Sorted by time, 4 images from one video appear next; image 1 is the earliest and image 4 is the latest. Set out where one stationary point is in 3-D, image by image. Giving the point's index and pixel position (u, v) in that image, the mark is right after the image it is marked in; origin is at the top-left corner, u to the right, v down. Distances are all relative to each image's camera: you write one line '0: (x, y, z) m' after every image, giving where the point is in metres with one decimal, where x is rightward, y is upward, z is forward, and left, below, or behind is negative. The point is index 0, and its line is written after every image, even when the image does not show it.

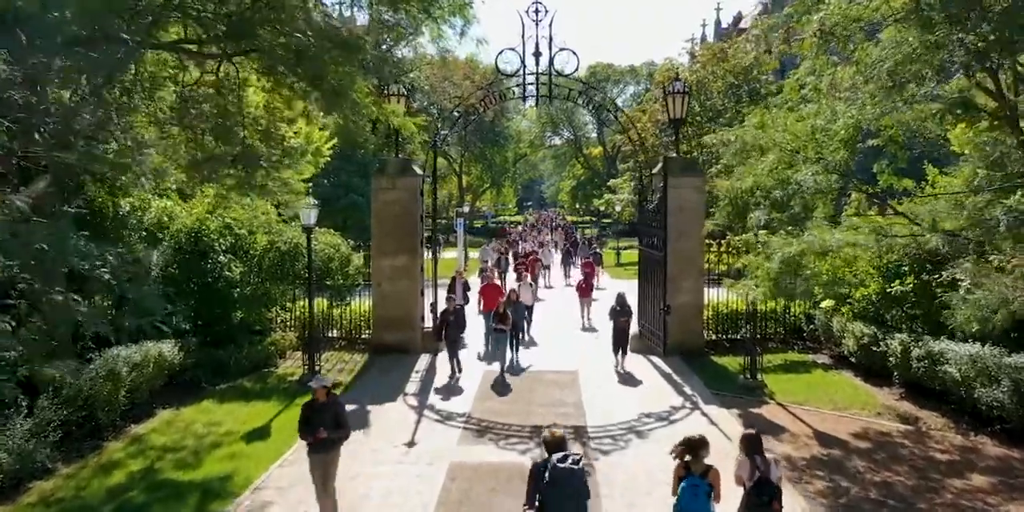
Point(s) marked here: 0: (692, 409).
0: (+1.4, -1.2, +11.9) m
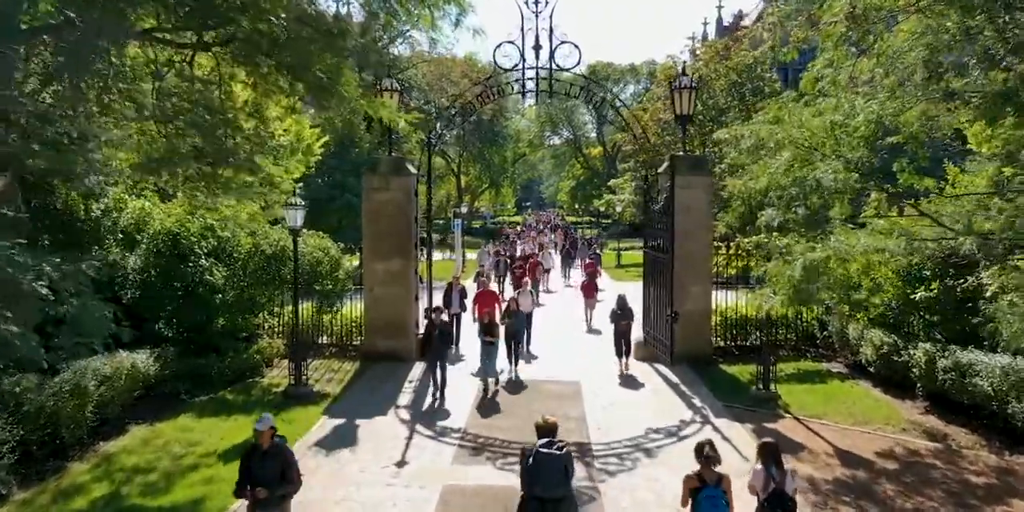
0: (+1.4, -1.2, +11.1) m
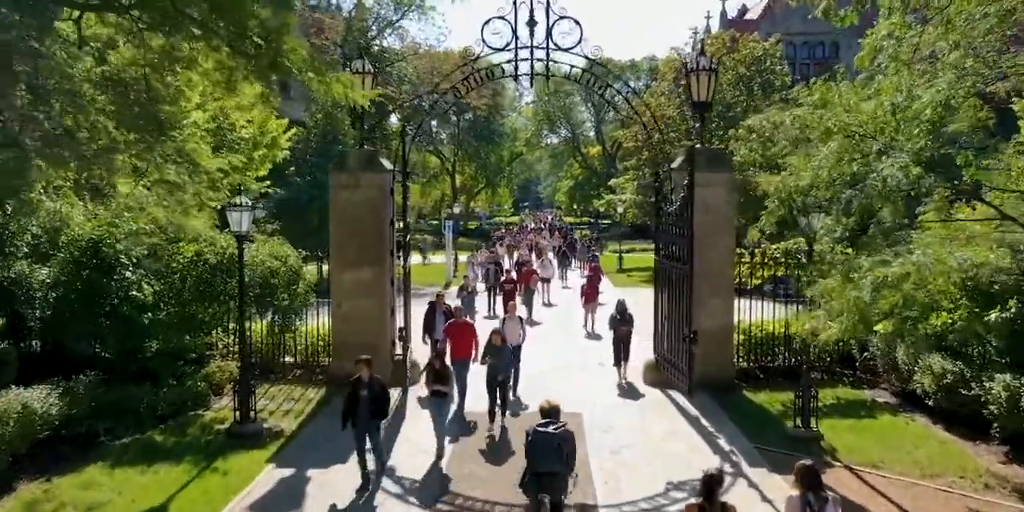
0: (+1.3, -1.3, +9.1) m
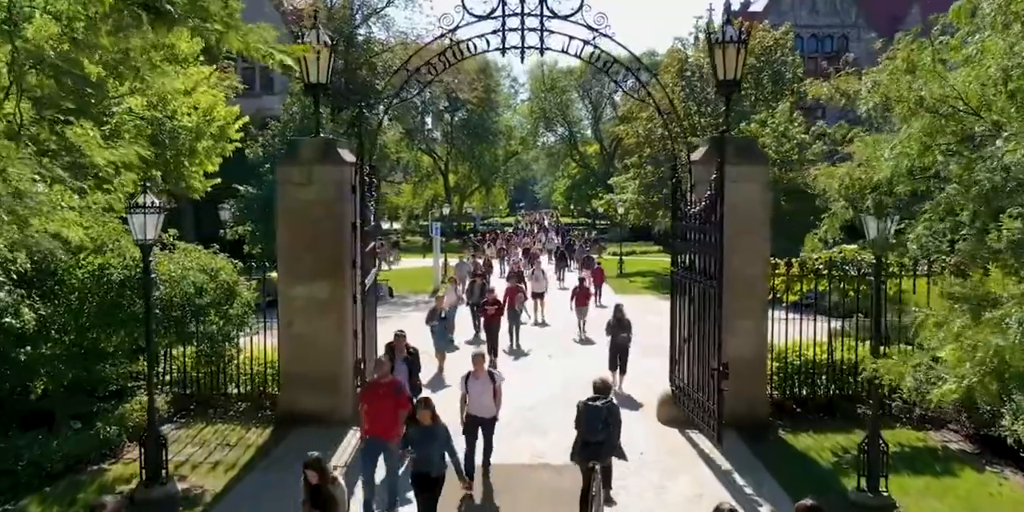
0: (+1.2, -1.4, +6.7) m
